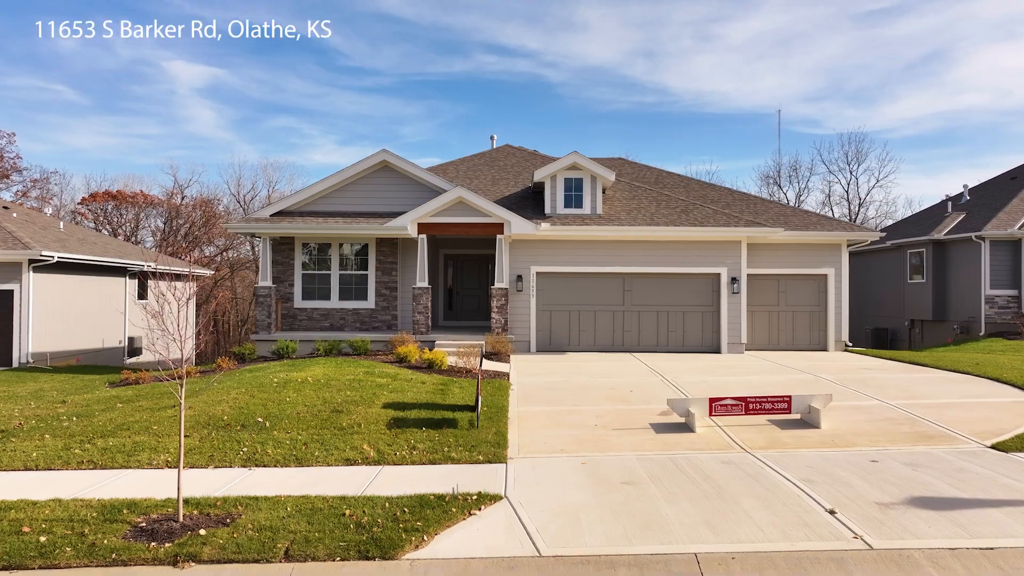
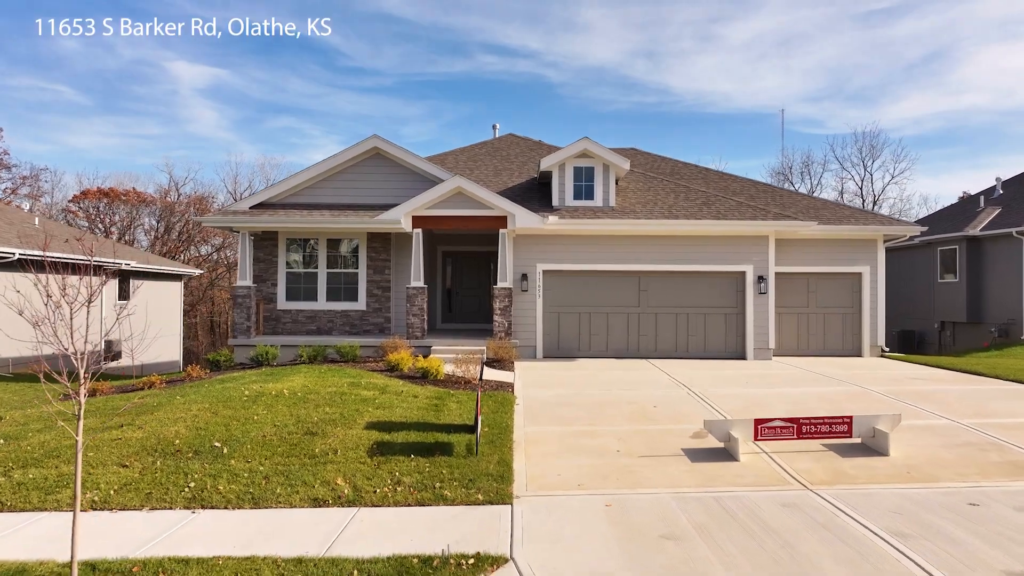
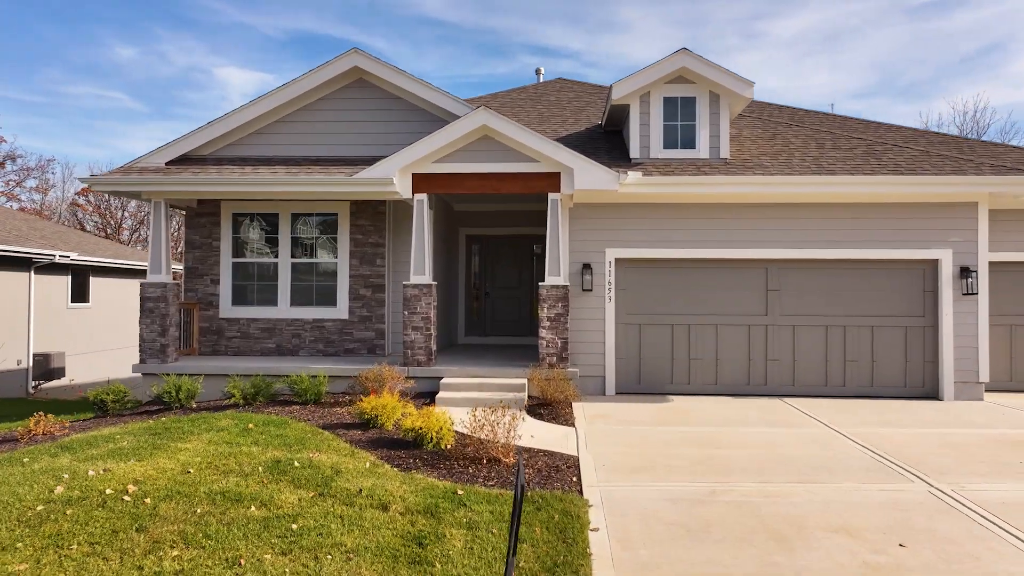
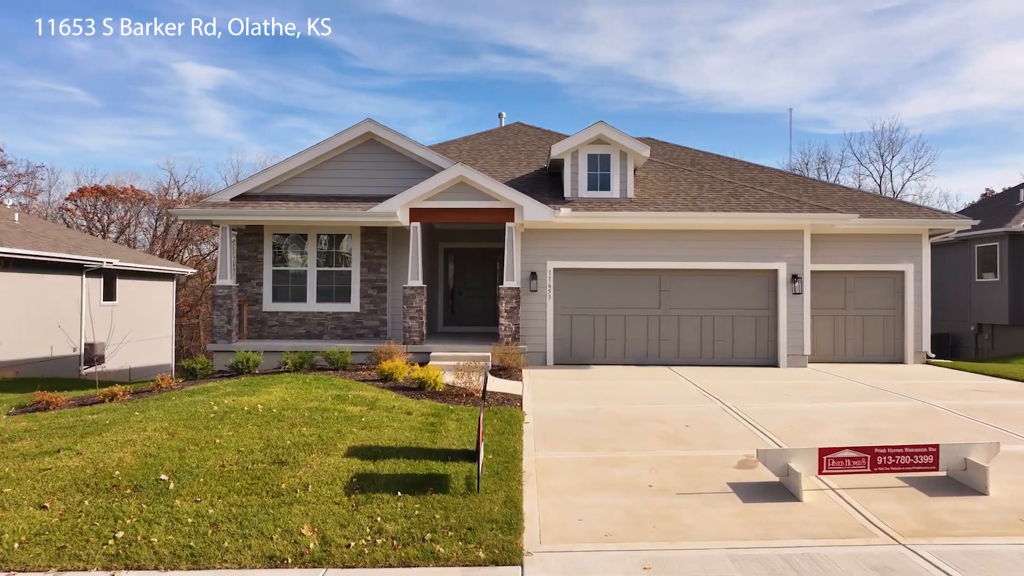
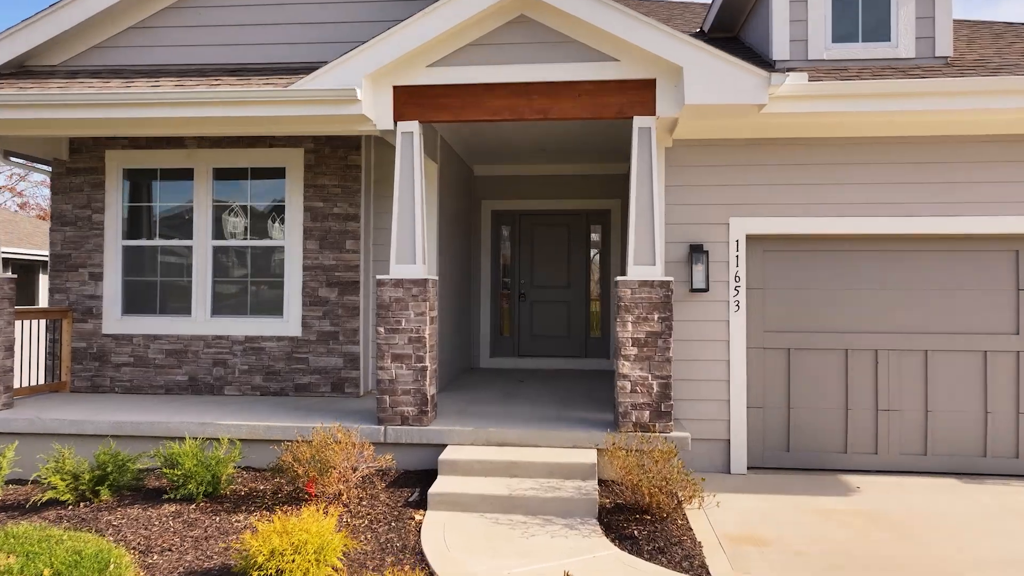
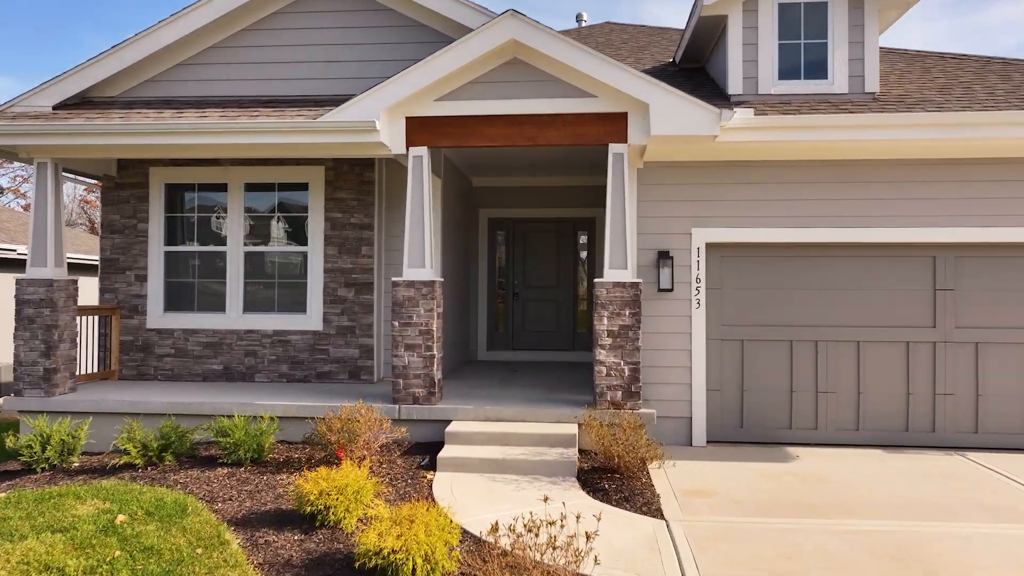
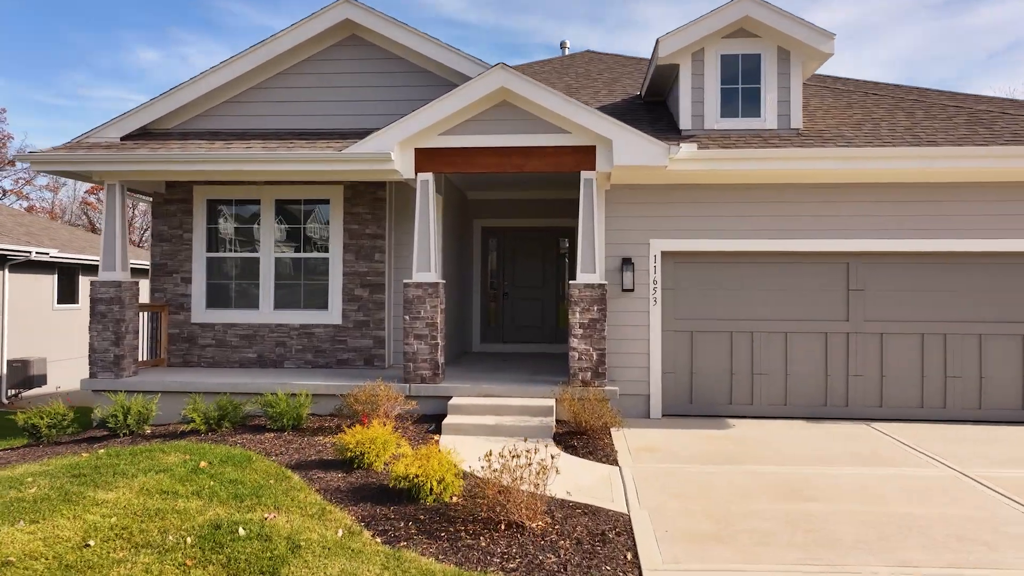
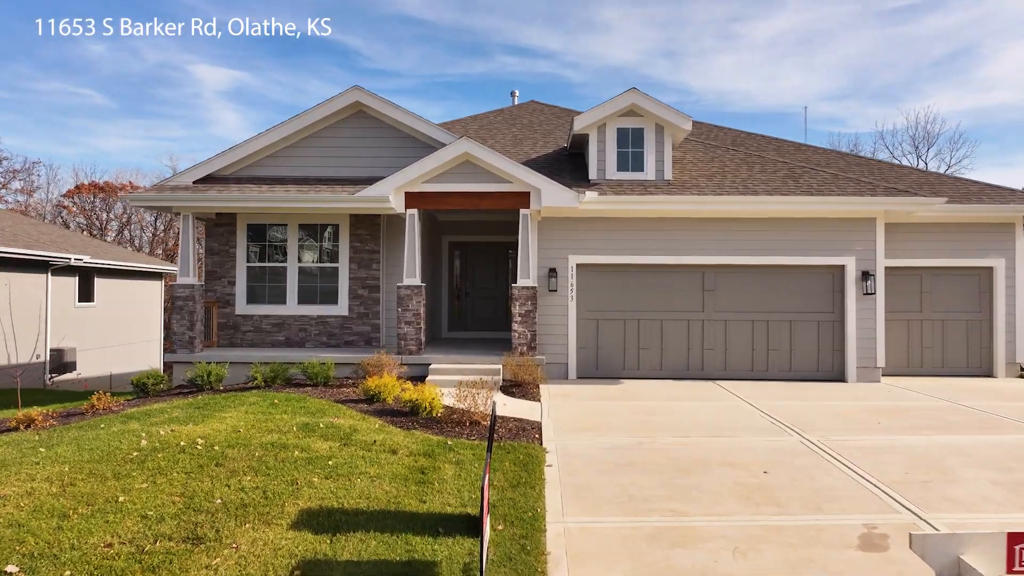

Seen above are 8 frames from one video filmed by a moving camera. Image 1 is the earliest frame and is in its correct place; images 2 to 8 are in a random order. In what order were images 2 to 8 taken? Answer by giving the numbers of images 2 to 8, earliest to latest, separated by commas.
2, 4, 8, 3, 7, 6, 5
